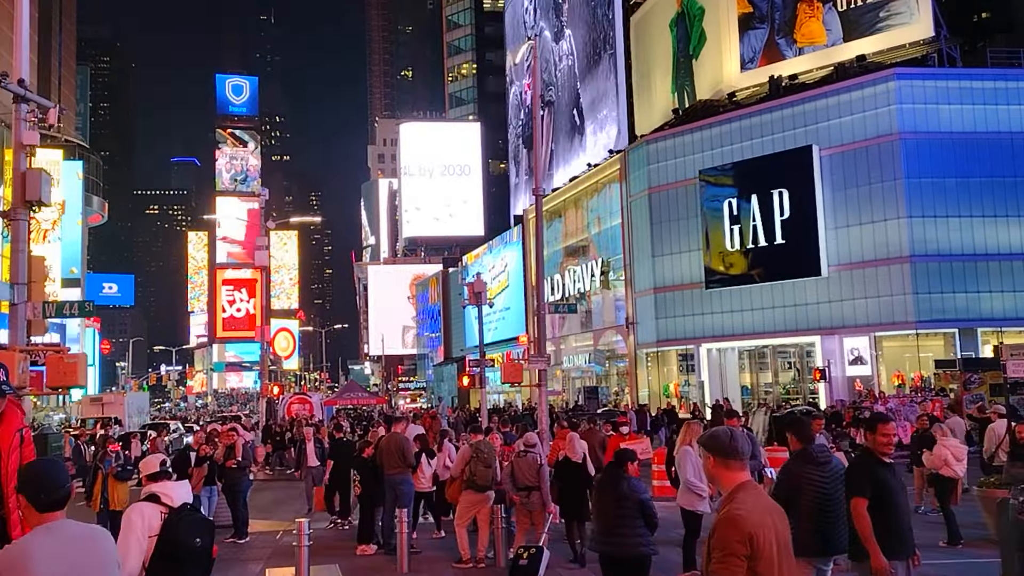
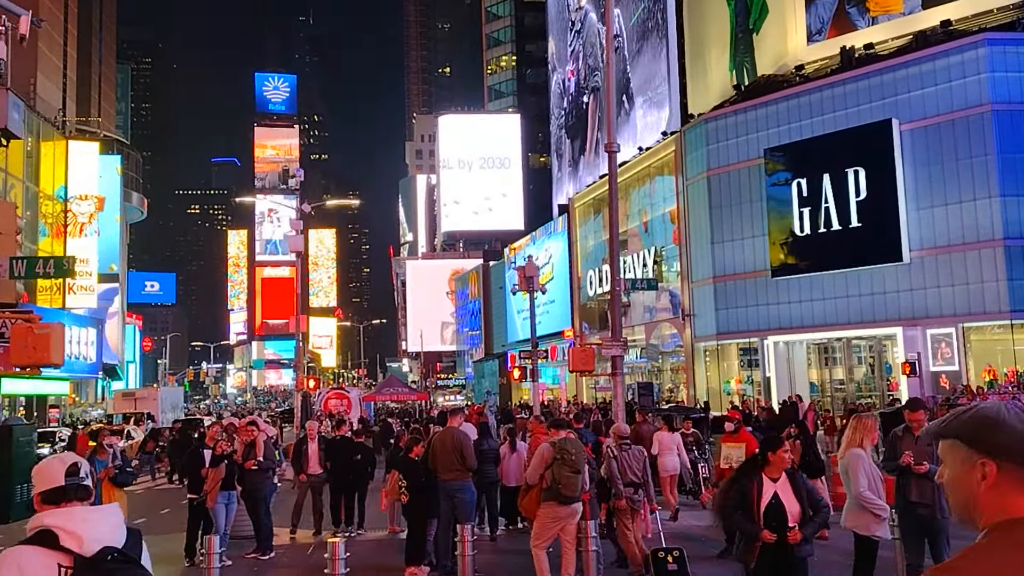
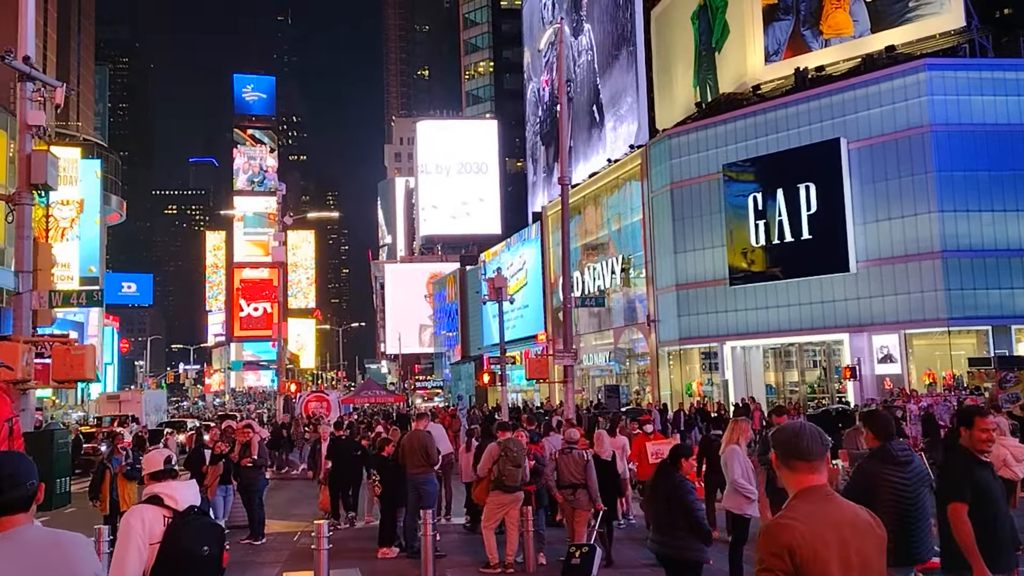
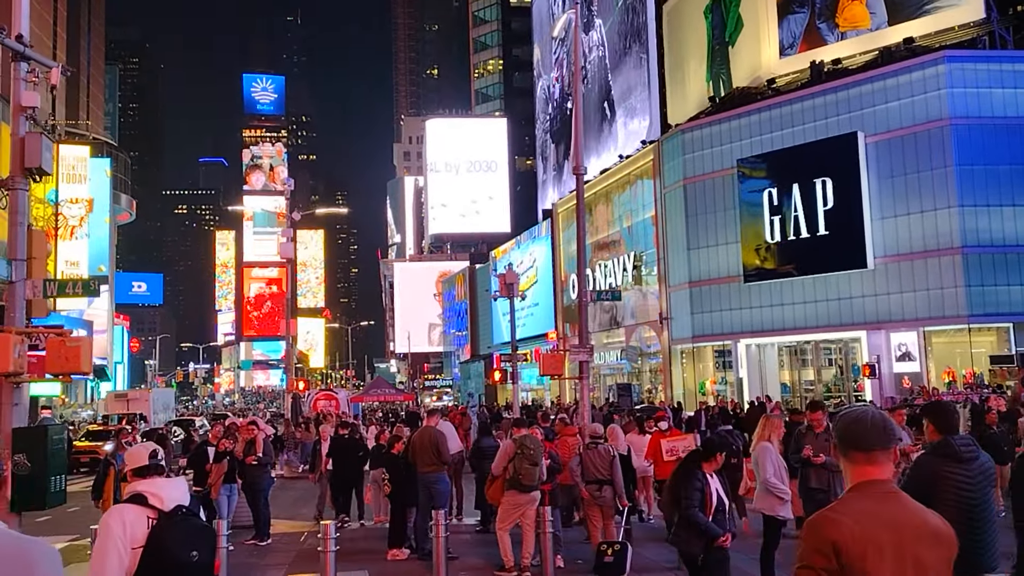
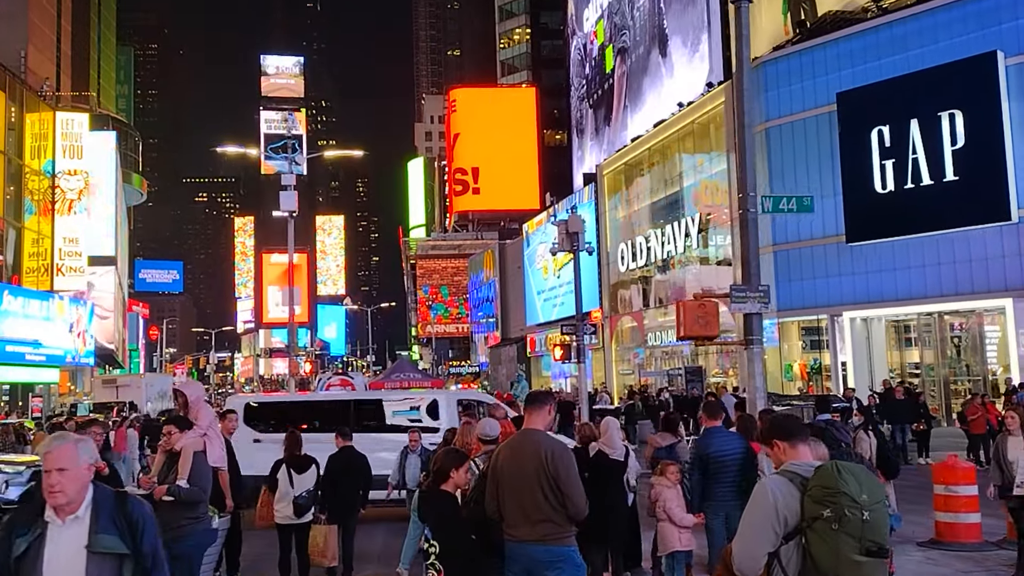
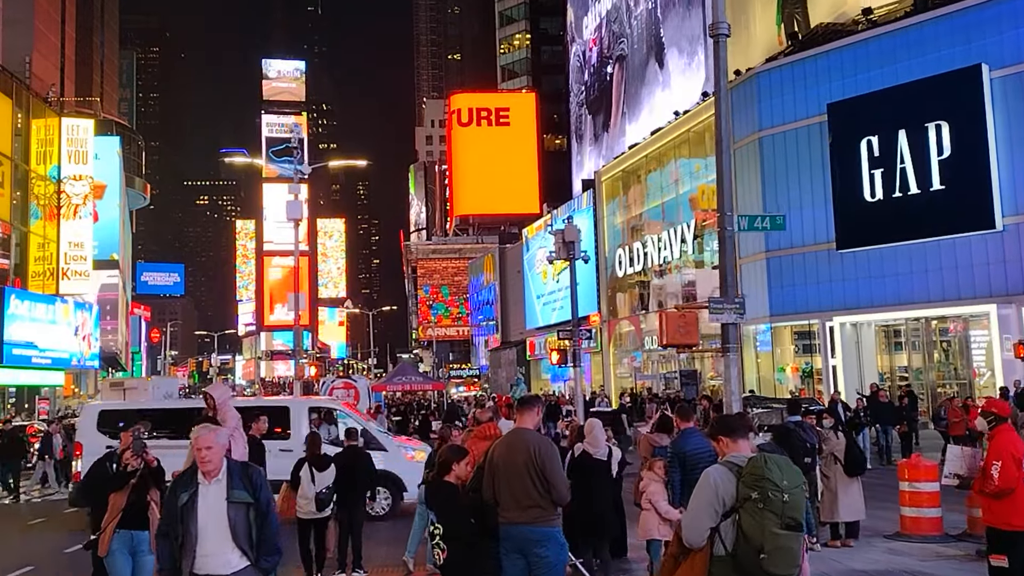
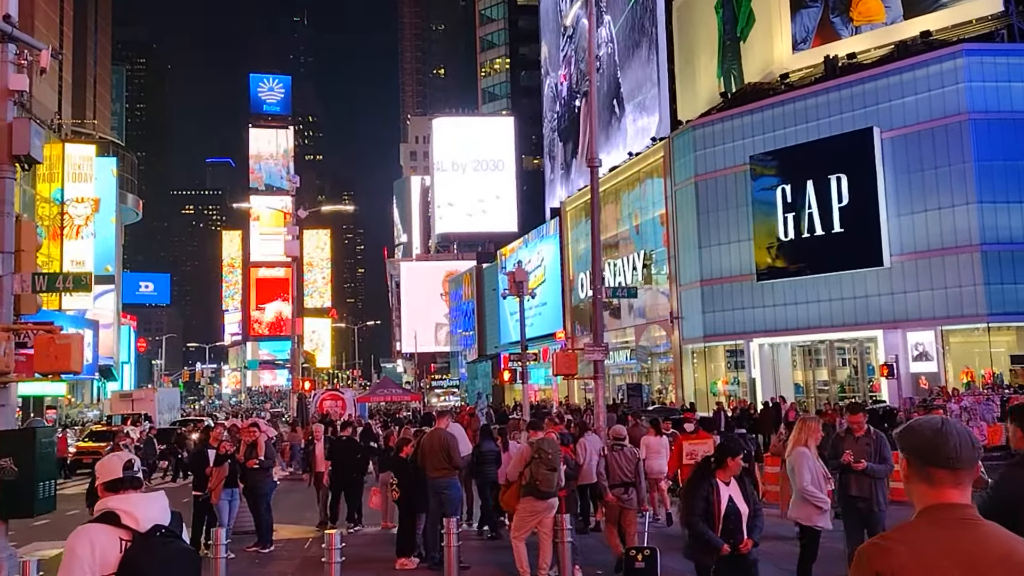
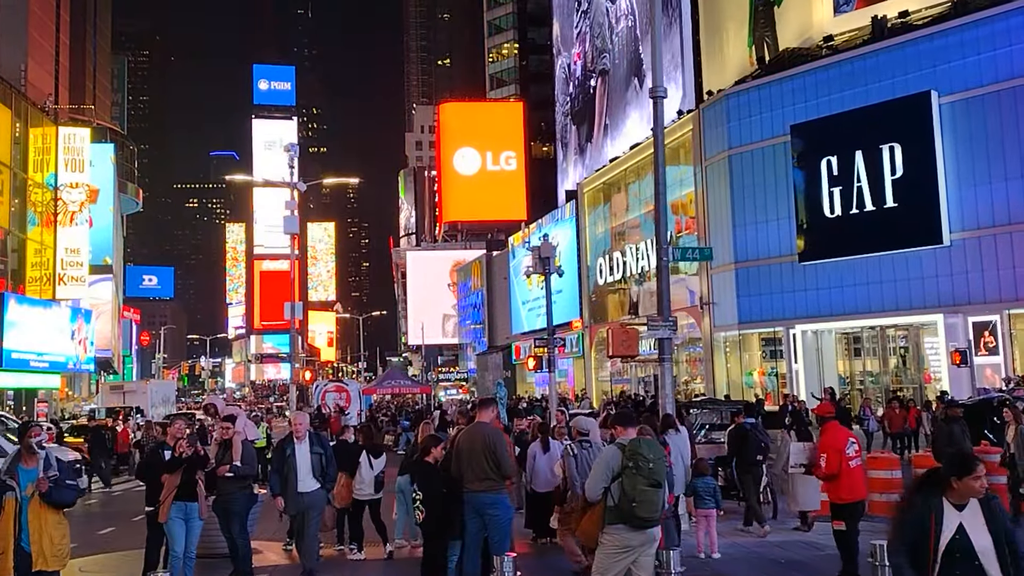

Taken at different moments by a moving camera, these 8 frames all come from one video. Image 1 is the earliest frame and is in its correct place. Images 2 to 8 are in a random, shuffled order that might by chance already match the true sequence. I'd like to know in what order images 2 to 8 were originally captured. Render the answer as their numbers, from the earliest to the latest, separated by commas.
3, 4, 7, 2, 8, 6, 5
